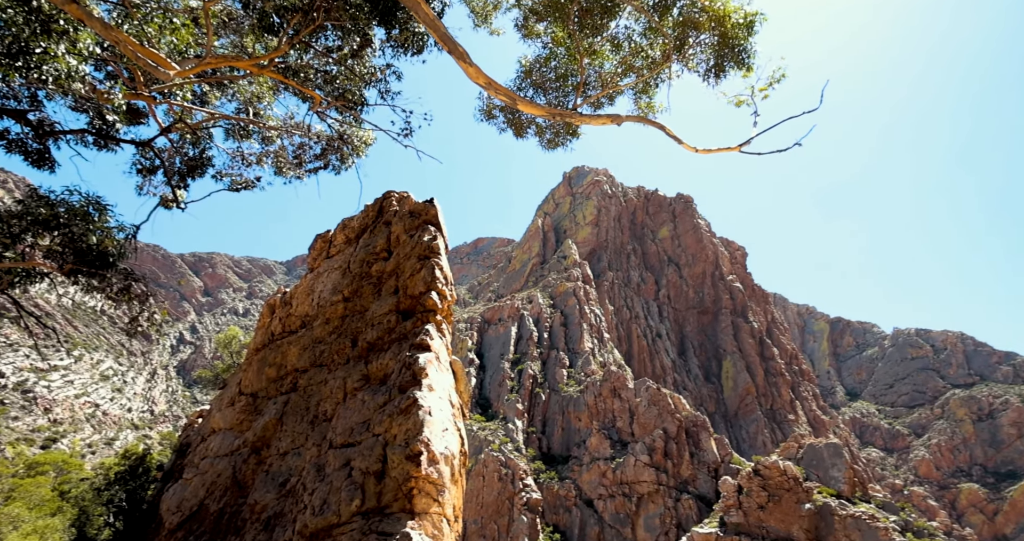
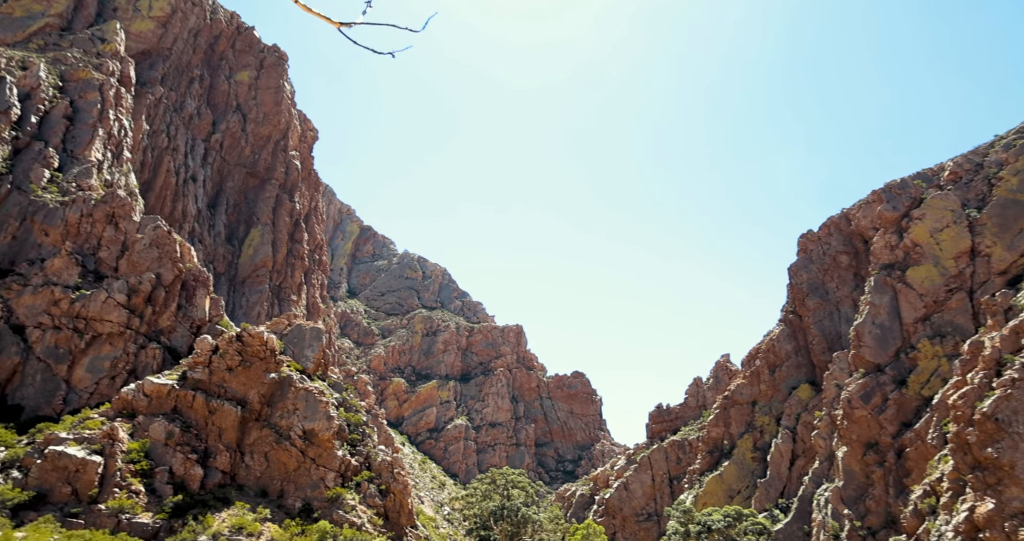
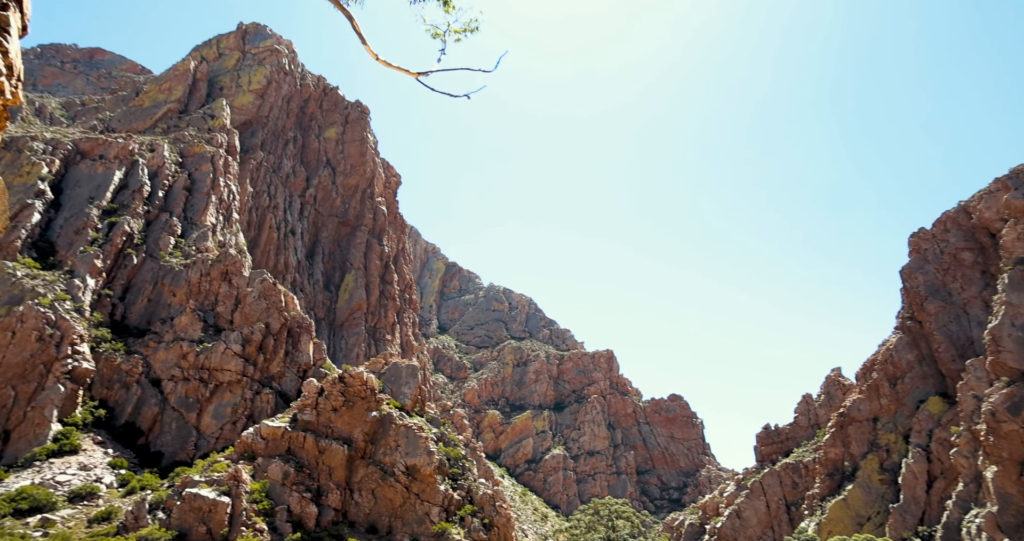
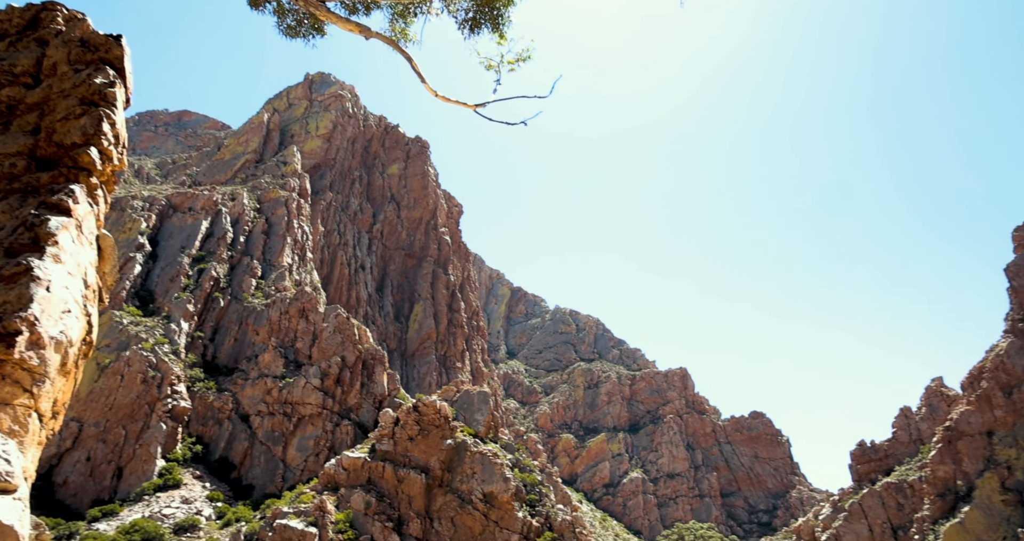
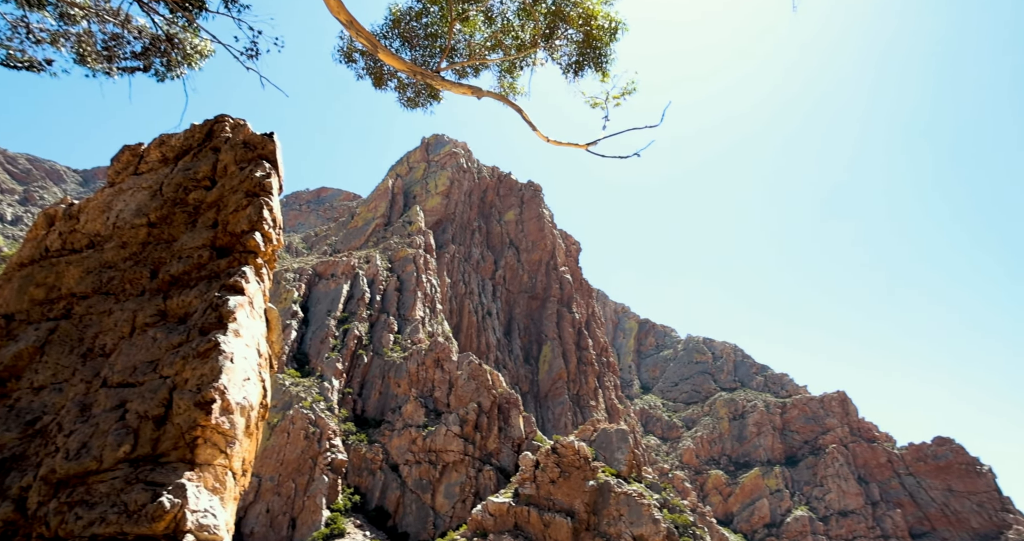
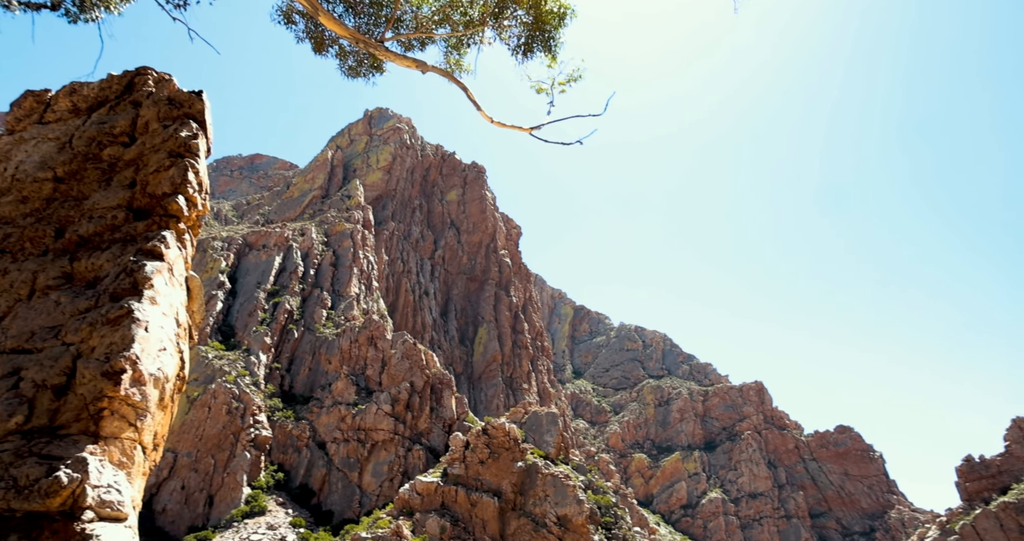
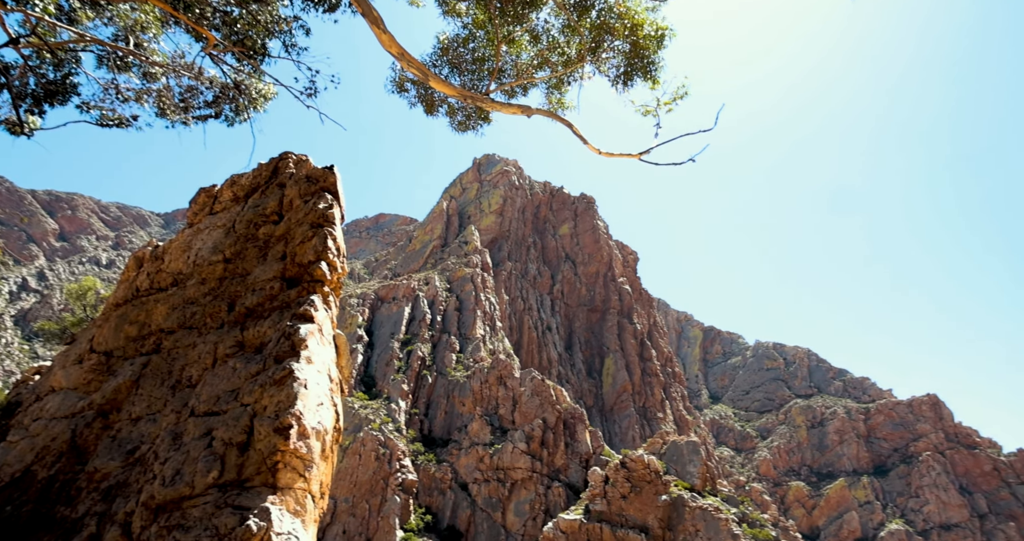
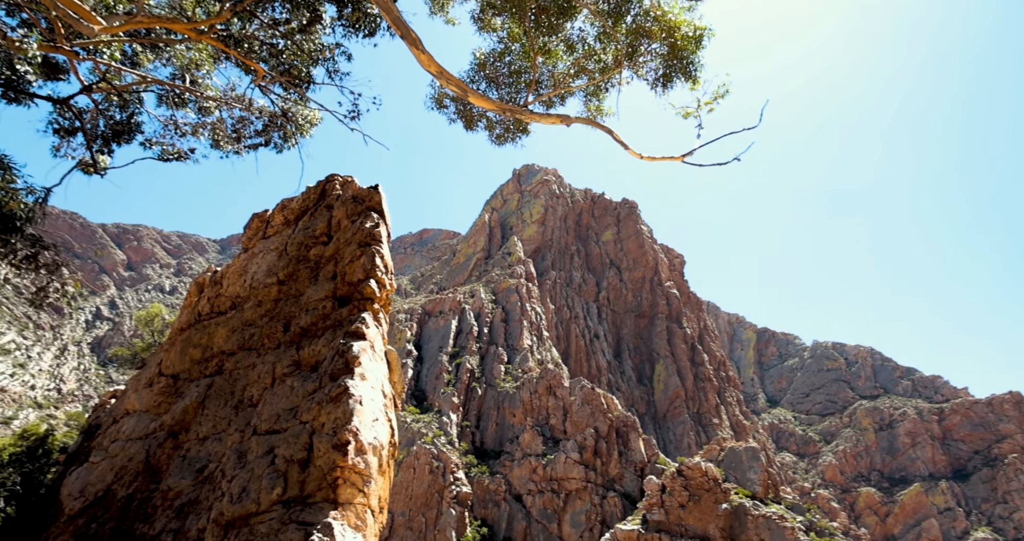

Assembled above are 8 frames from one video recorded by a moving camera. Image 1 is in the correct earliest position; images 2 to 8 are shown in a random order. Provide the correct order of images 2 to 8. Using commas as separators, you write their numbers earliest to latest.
8, 7, 5, 6, 4, 3, 2
